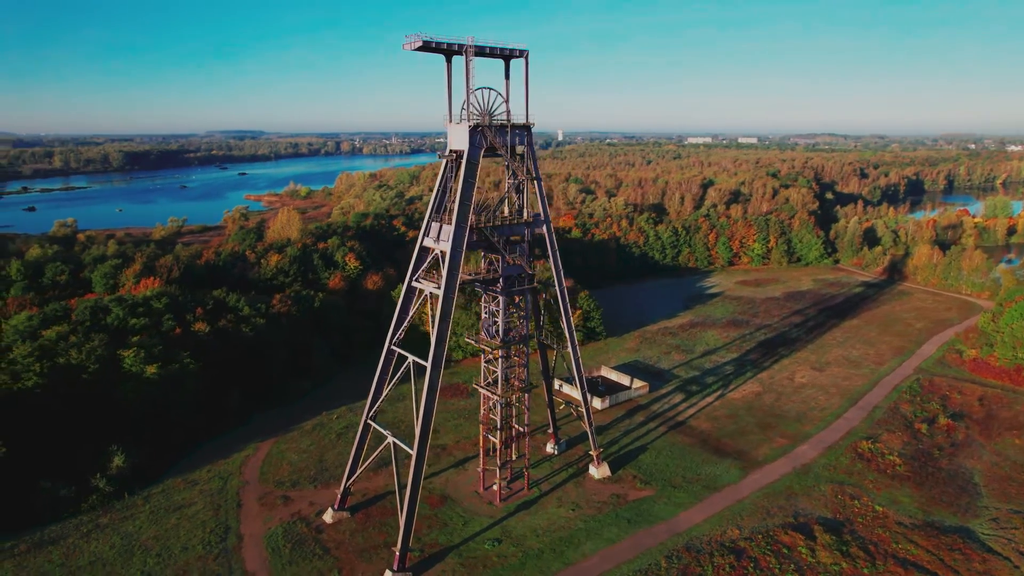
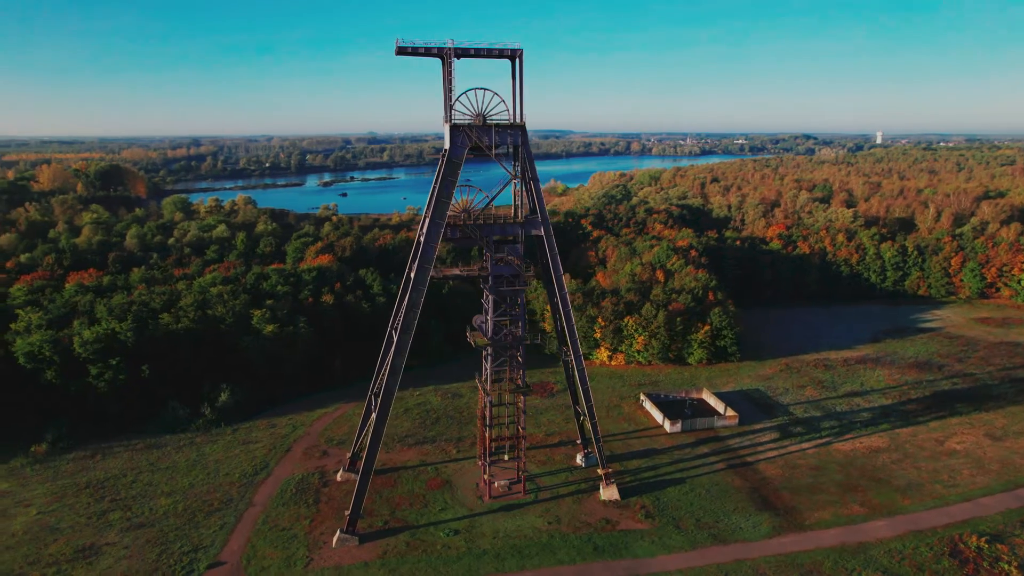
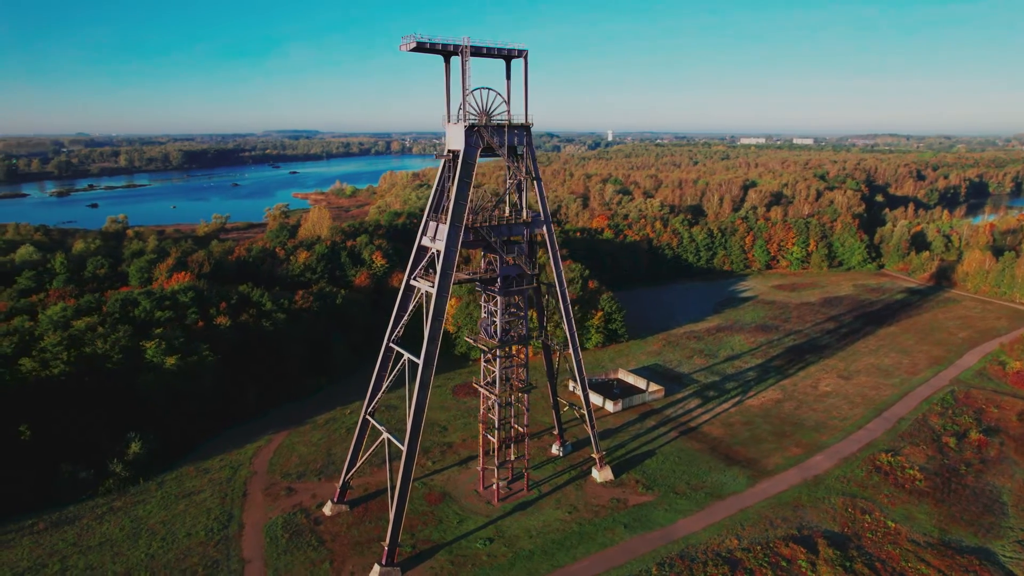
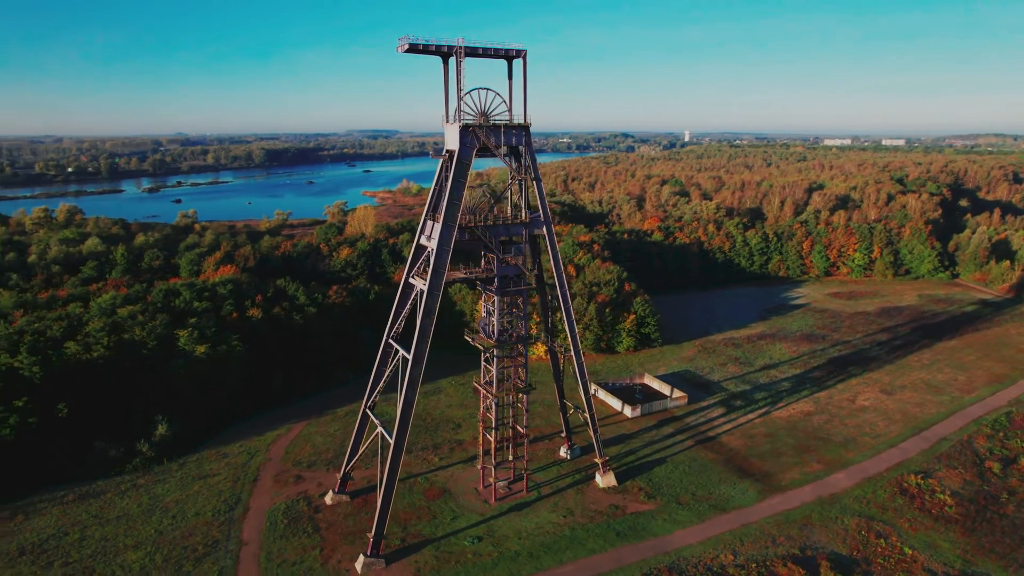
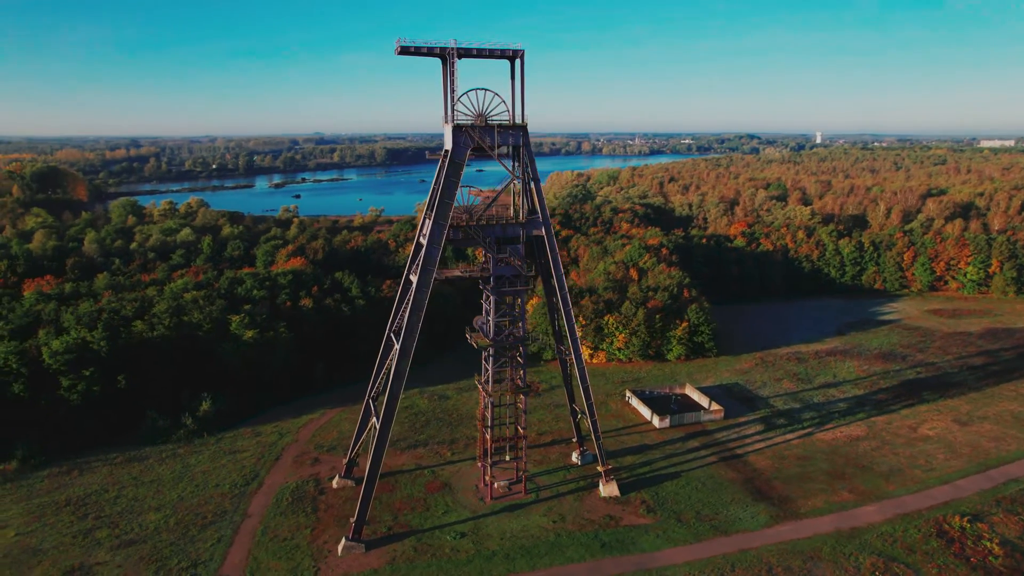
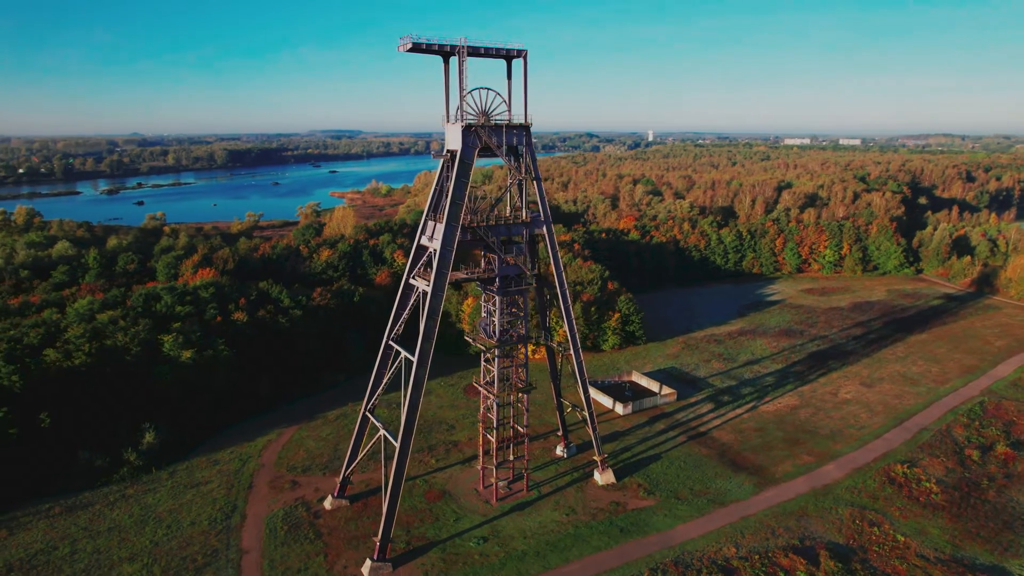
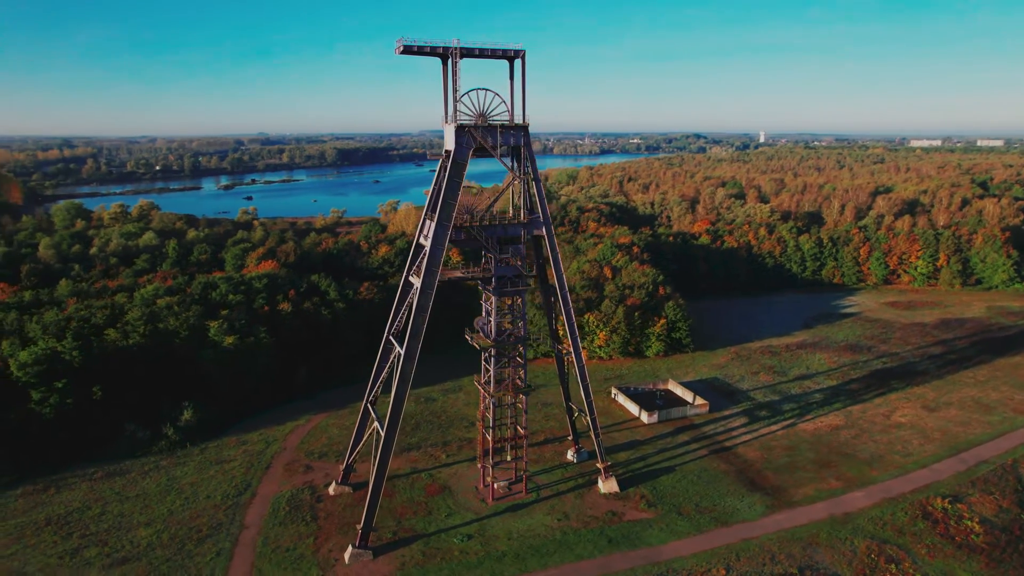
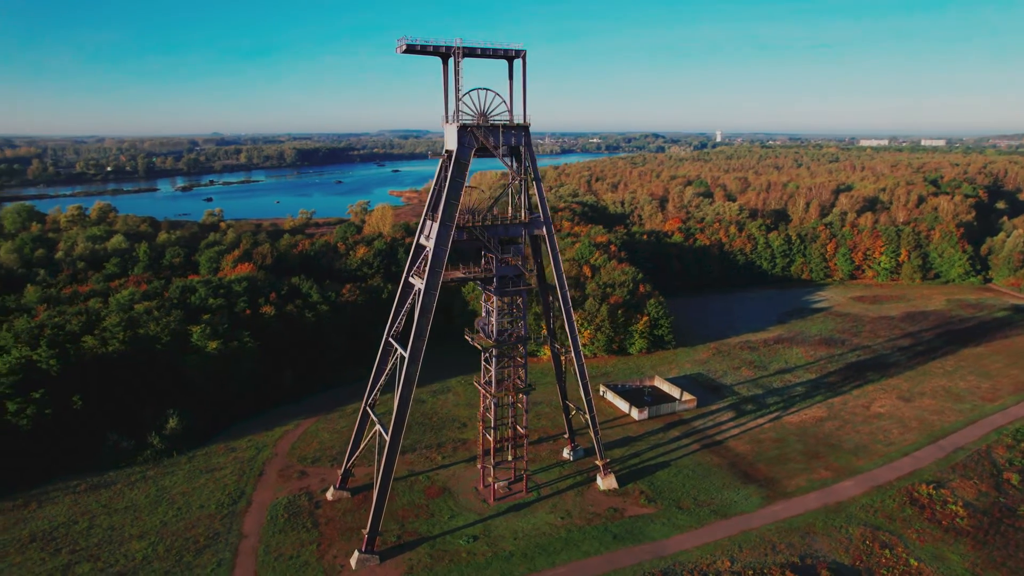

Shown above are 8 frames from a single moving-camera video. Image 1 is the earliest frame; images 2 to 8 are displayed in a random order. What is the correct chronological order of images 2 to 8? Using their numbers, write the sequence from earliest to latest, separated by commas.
3, 6, 4, 8, 7, 5, 2
